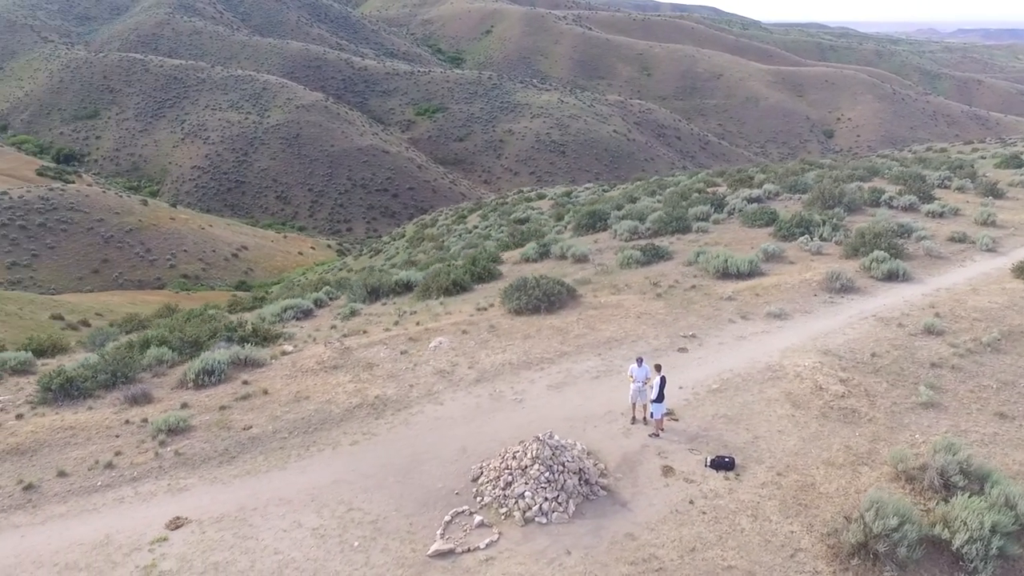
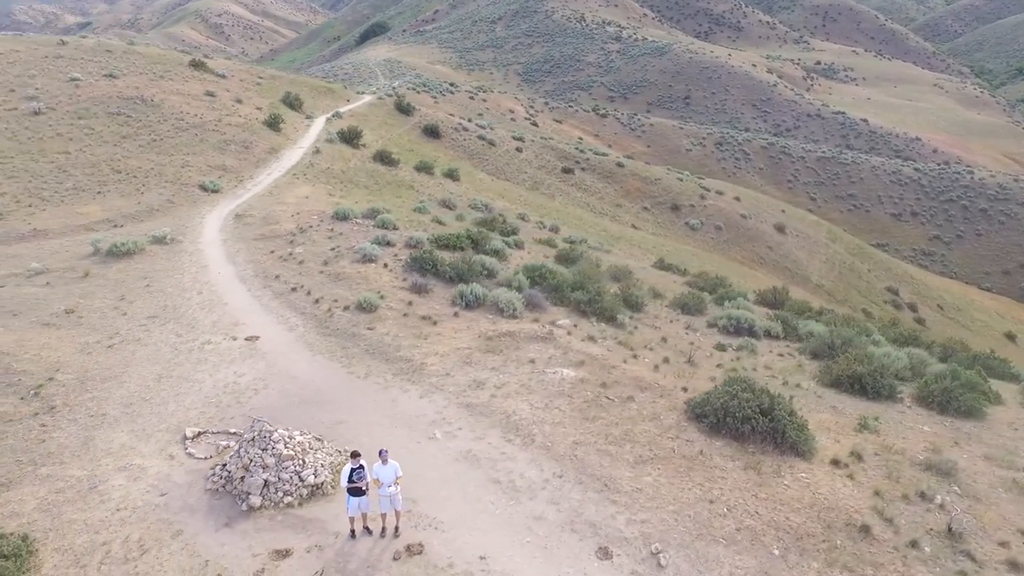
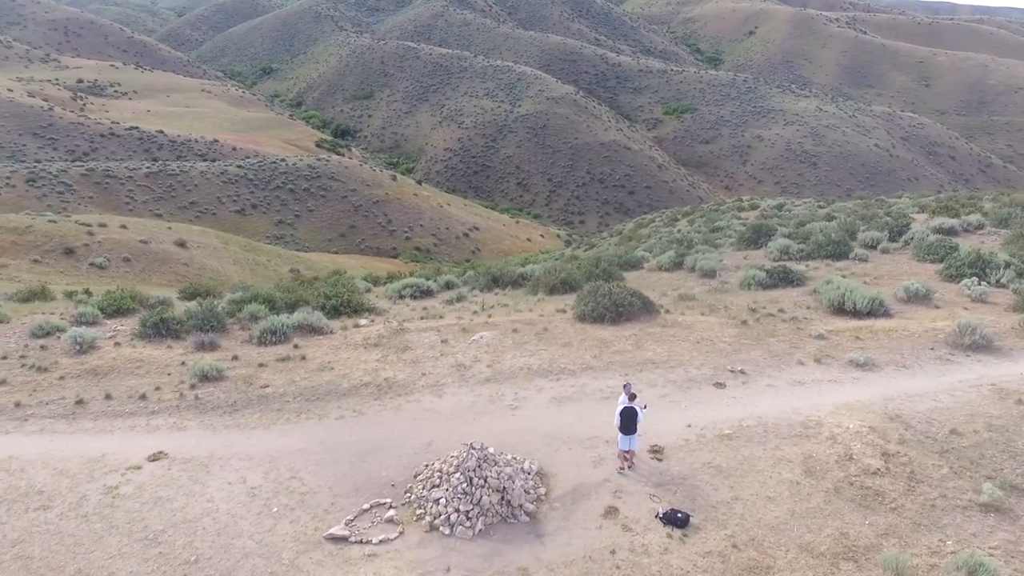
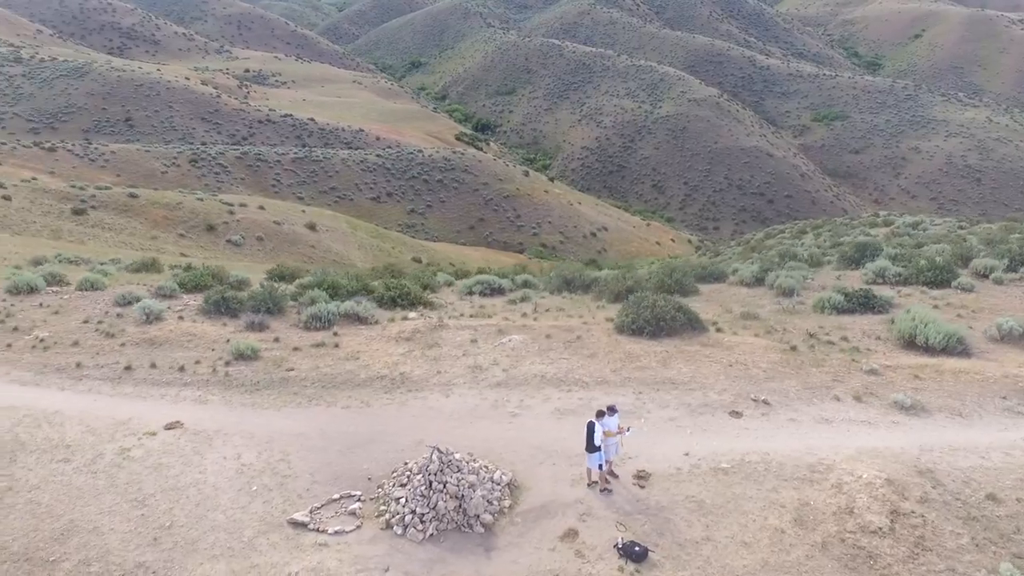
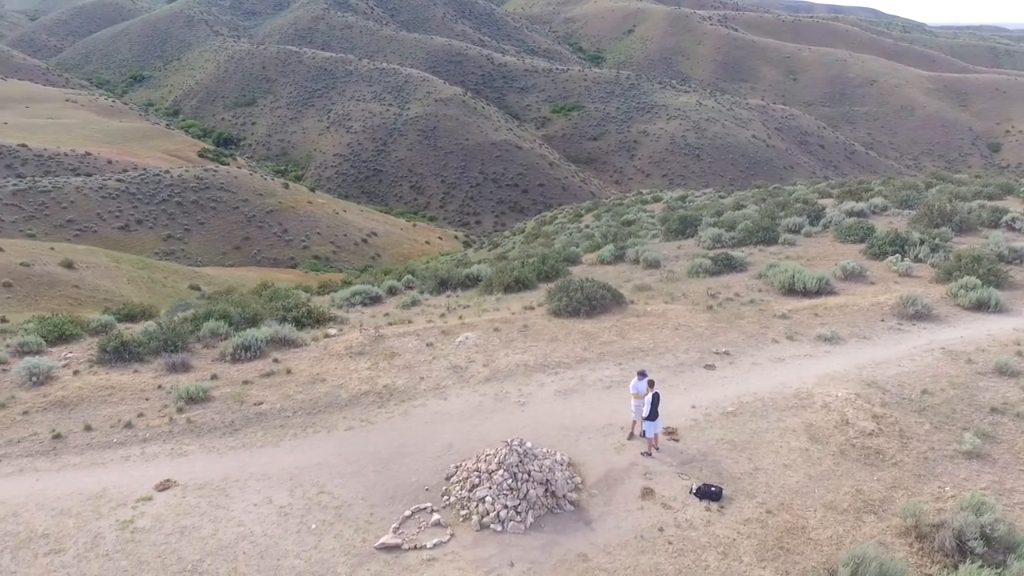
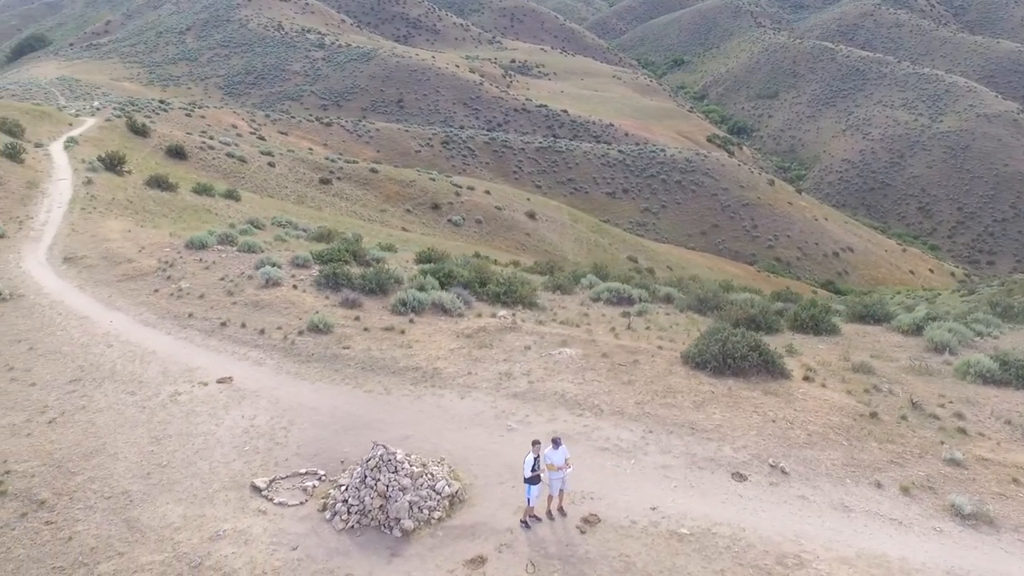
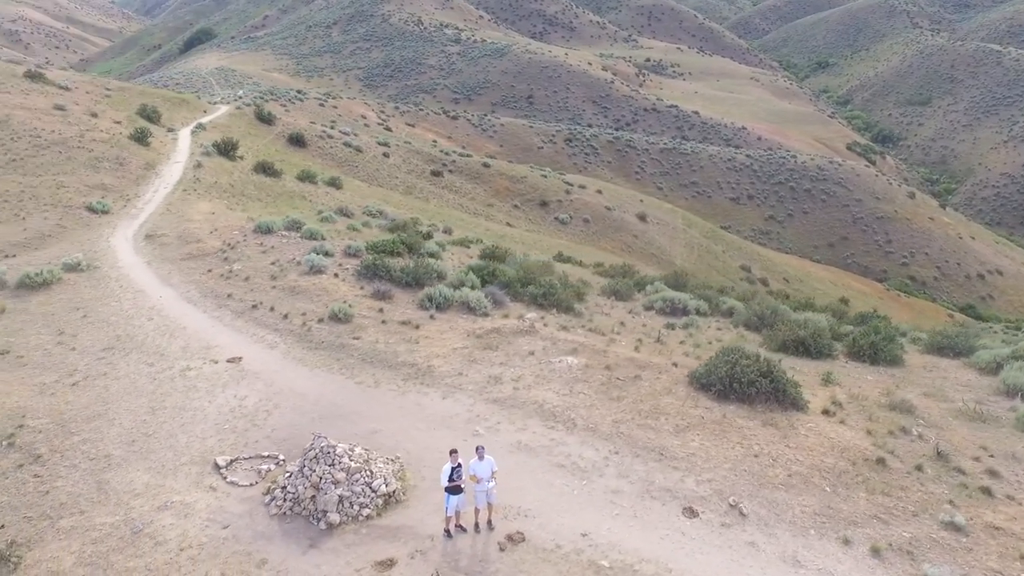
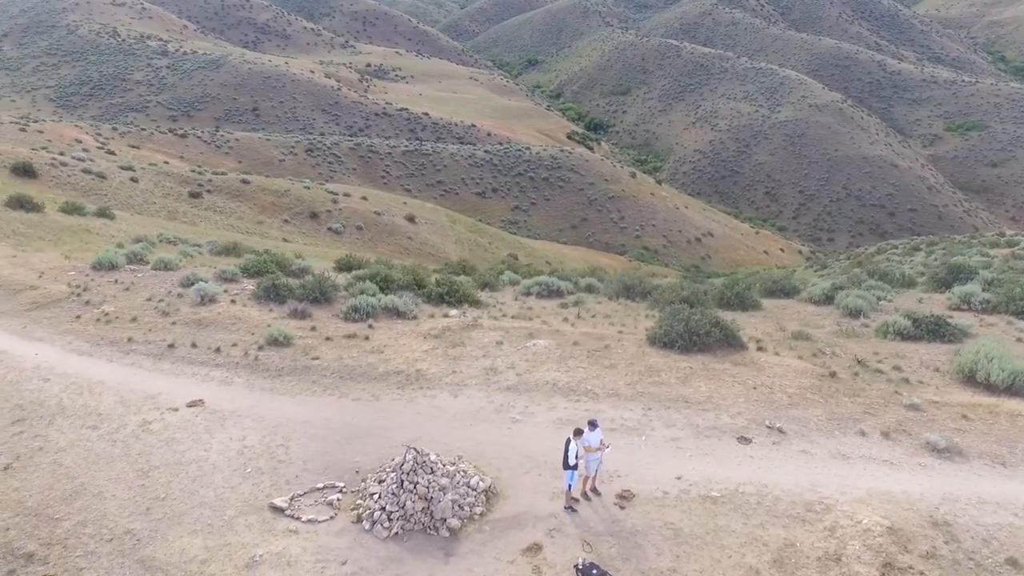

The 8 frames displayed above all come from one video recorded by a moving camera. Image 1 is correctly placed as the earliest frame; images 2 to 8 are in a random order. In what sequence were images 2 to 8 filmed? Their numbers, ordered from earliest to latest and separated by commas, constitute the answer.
5, 3, 4, 8, 6, 7, 2
